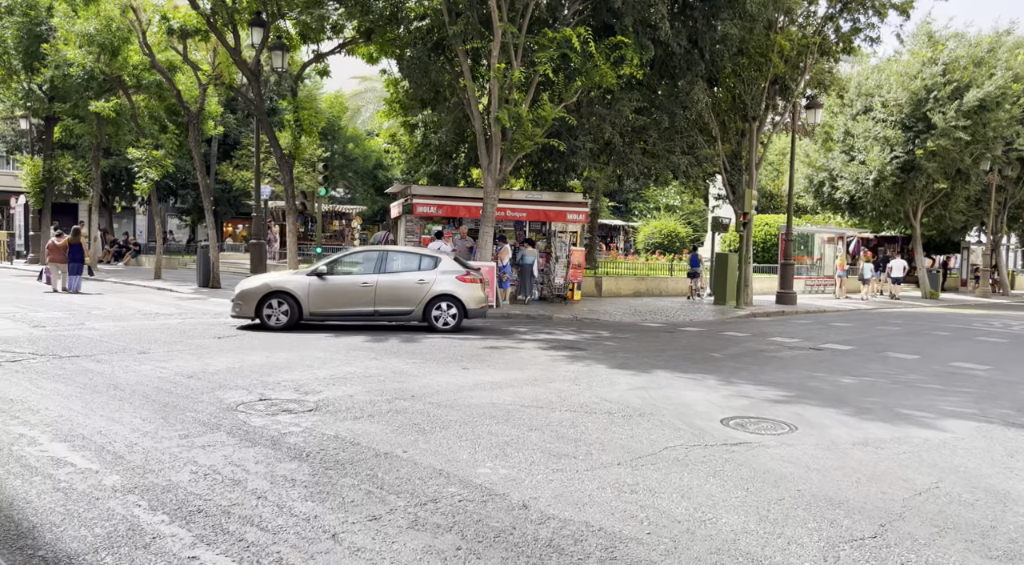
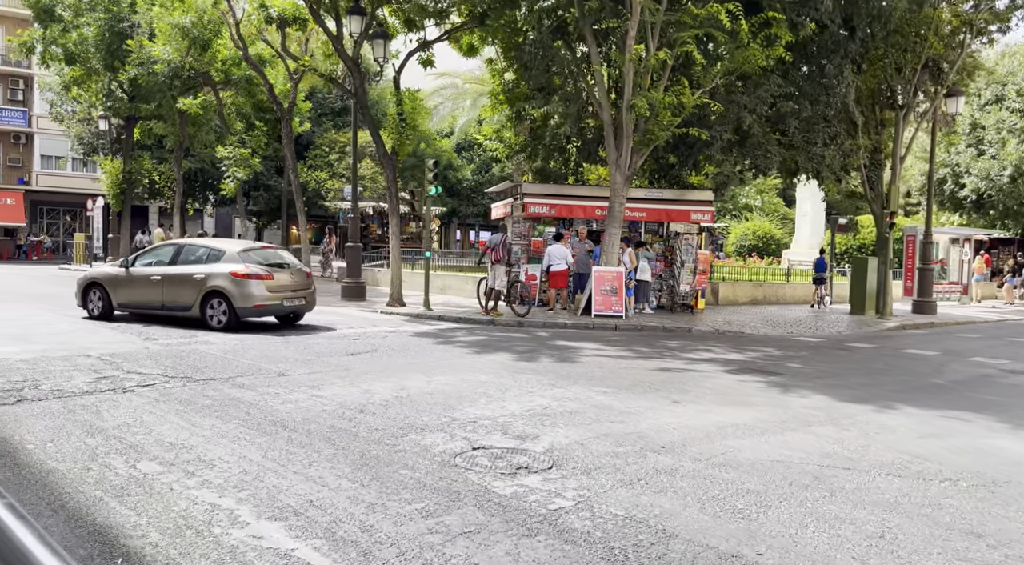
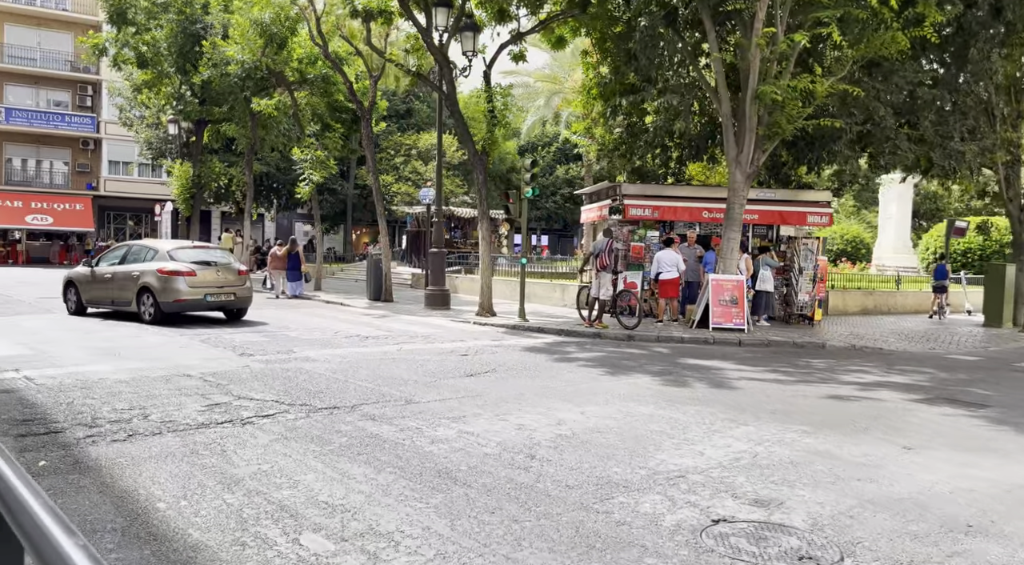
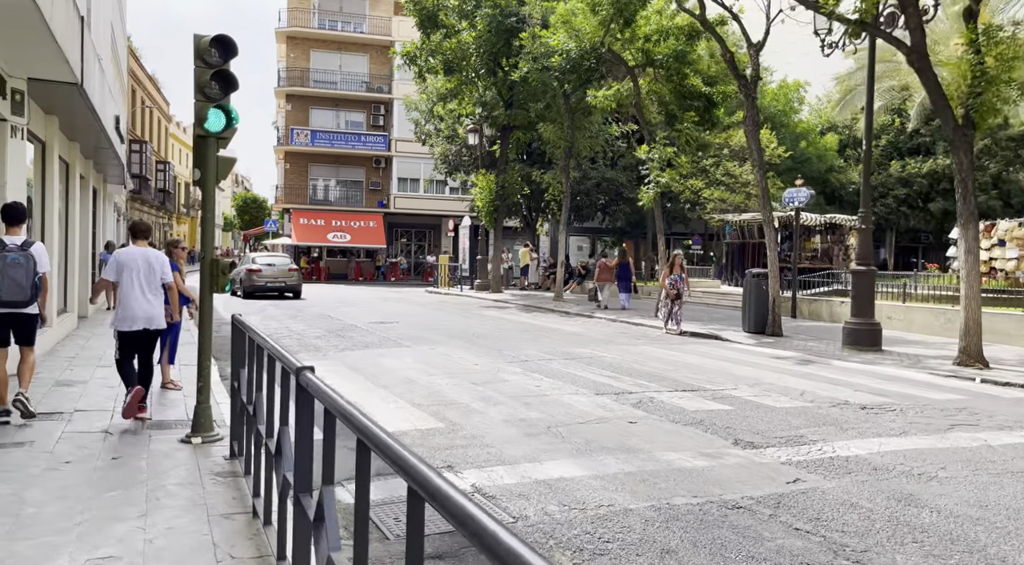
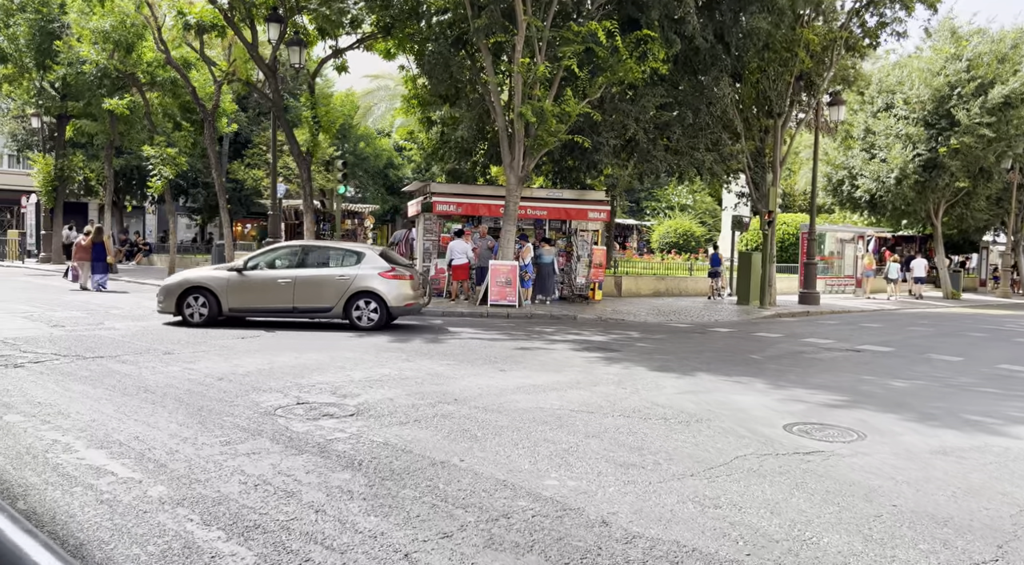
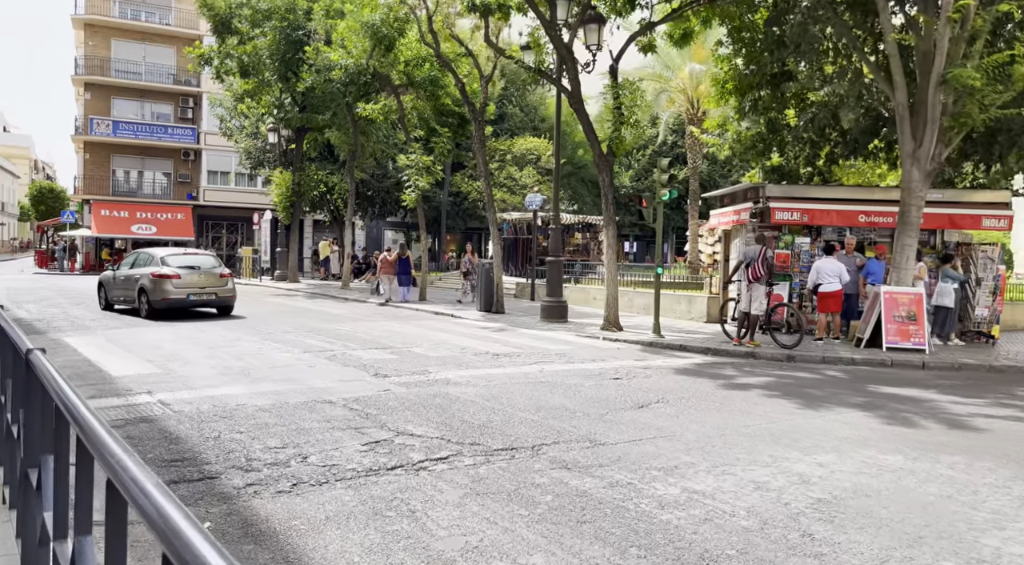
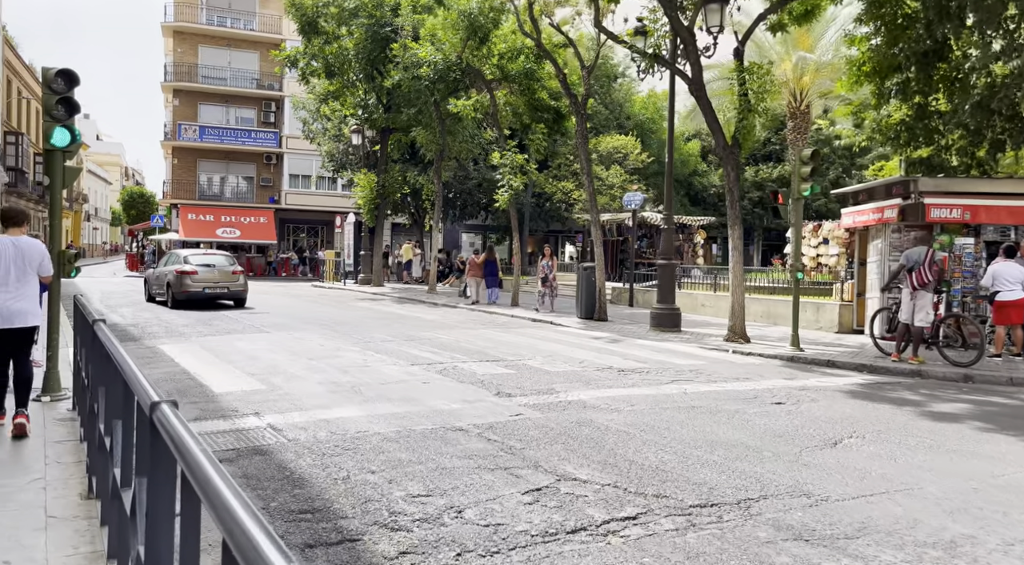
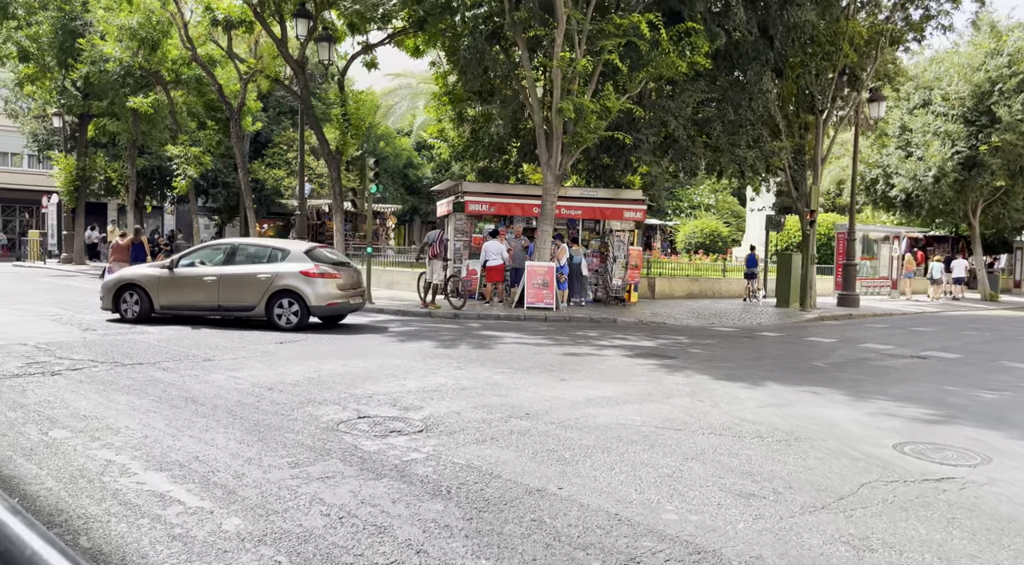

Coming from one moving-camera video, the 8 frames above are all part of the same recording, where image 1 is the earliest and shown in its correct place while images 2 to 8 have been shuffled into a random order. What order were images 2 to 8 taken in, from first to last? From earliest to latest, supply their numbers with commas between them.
5, 8, 2, 3, 6, 7, 4
